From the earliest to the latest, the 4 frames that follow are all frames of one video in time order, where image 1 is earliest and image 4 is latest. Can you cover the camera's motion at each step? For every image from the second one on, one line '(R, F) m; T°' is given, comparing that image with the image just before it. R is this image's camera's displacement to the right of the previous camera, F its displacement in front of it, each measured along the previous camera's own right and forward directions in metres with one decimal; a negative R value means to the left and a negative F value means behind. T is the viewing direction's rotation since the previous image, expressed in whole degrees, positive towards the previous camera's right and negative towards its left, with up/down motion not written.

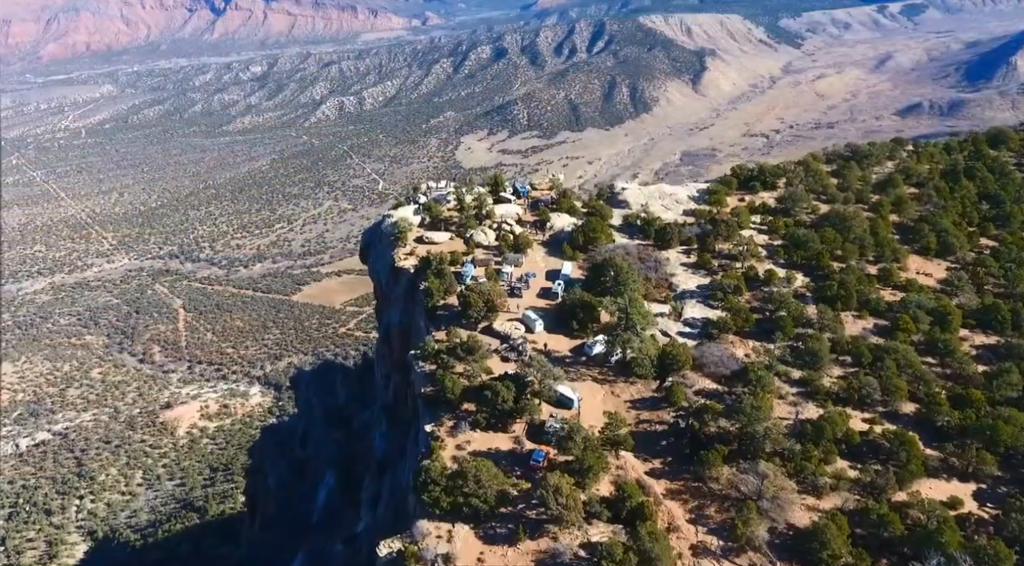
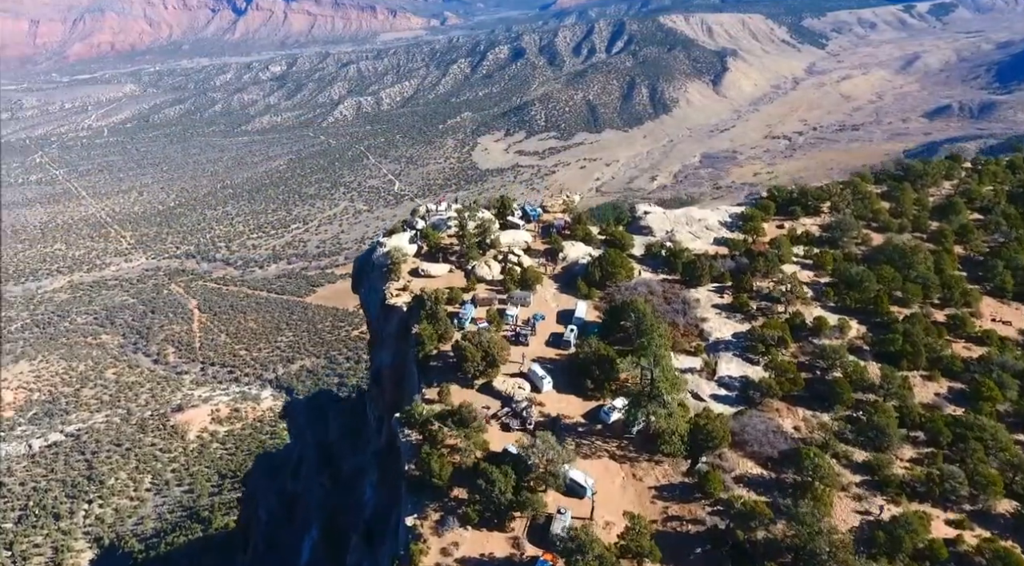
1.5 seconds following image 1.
(+0.4, +4.6) m; -1°
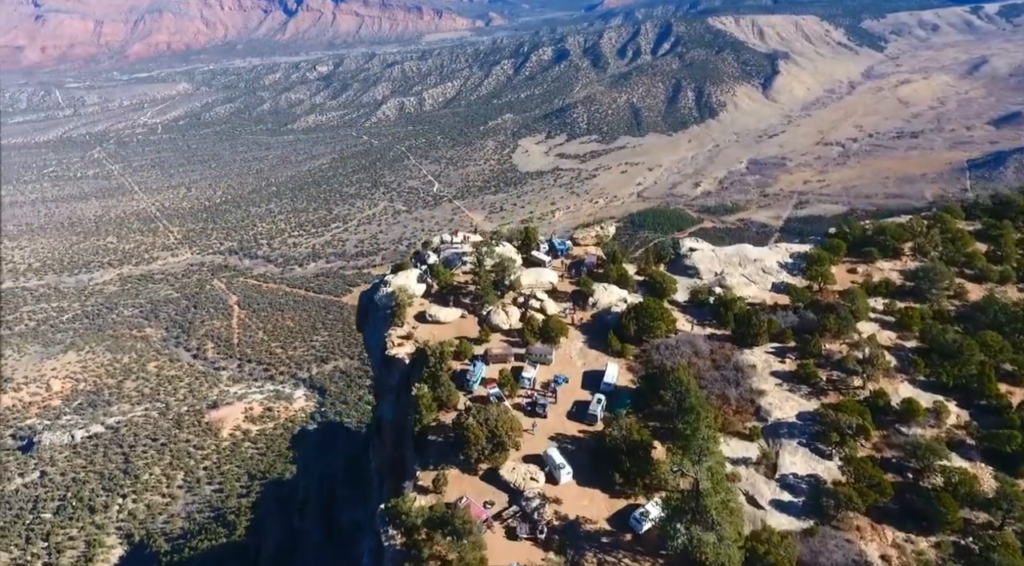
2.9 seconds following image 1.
(+0.6, +5.0) m; -2°
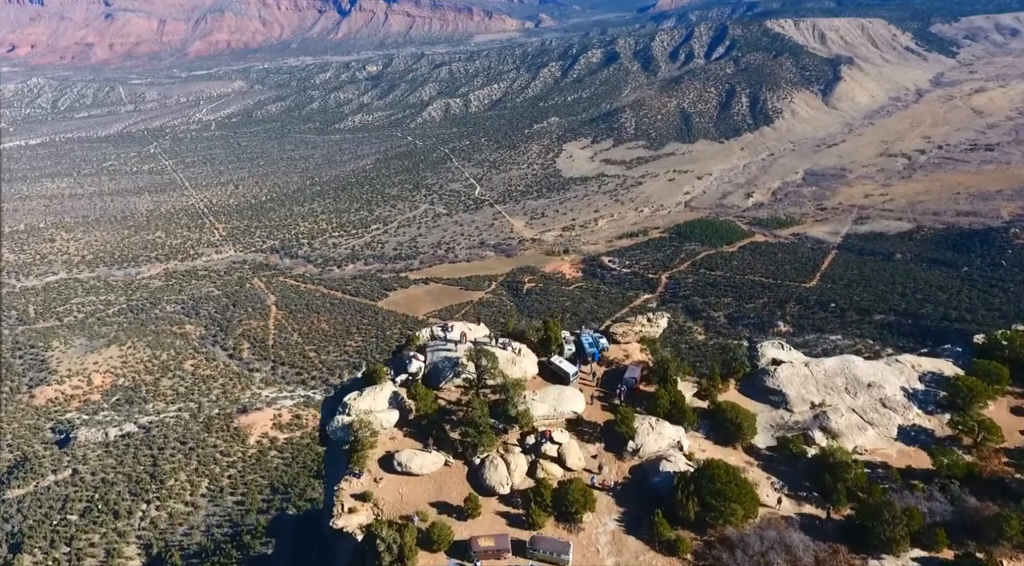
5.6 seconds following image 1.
(+1.0, +9.0) m; -3°
